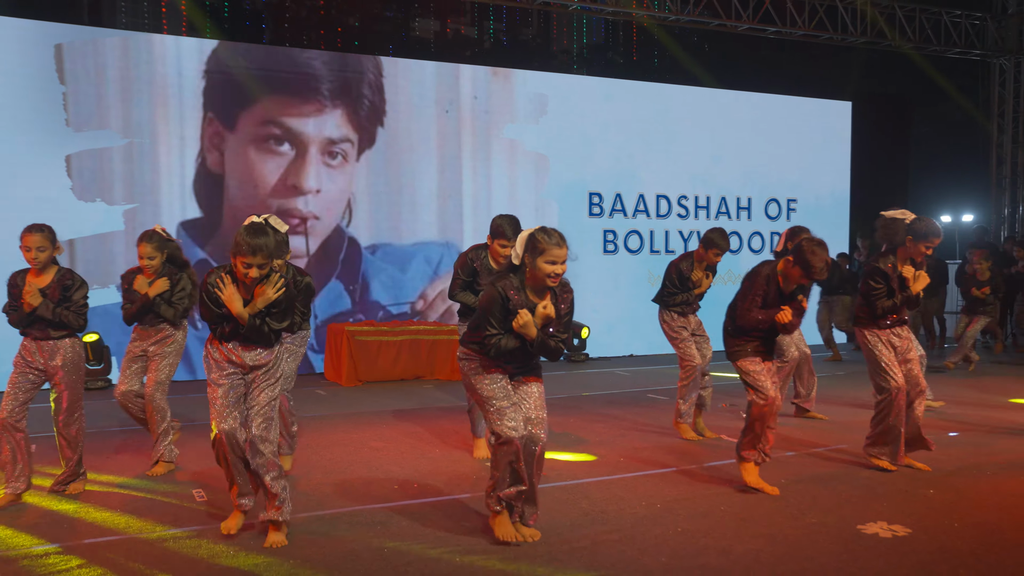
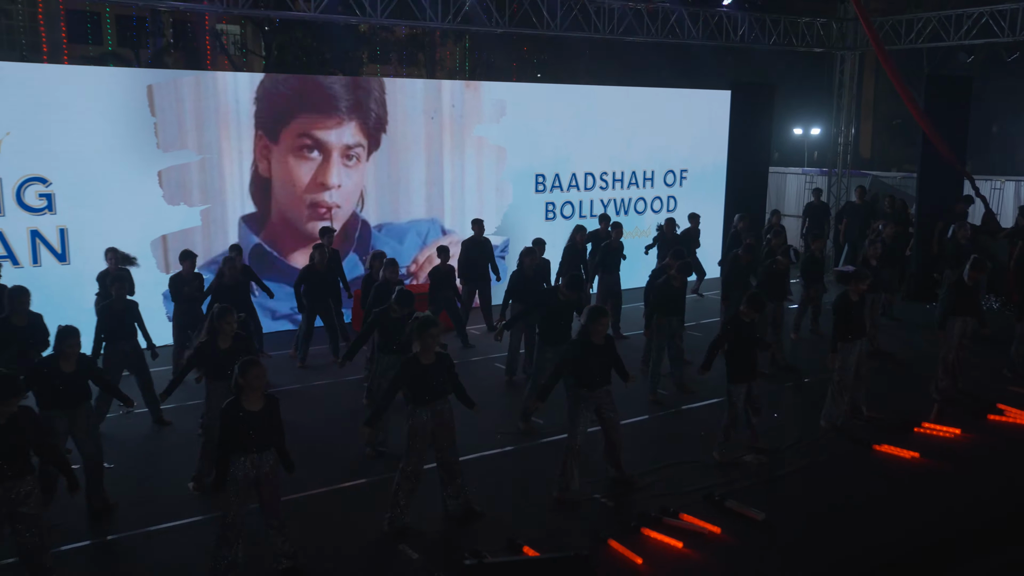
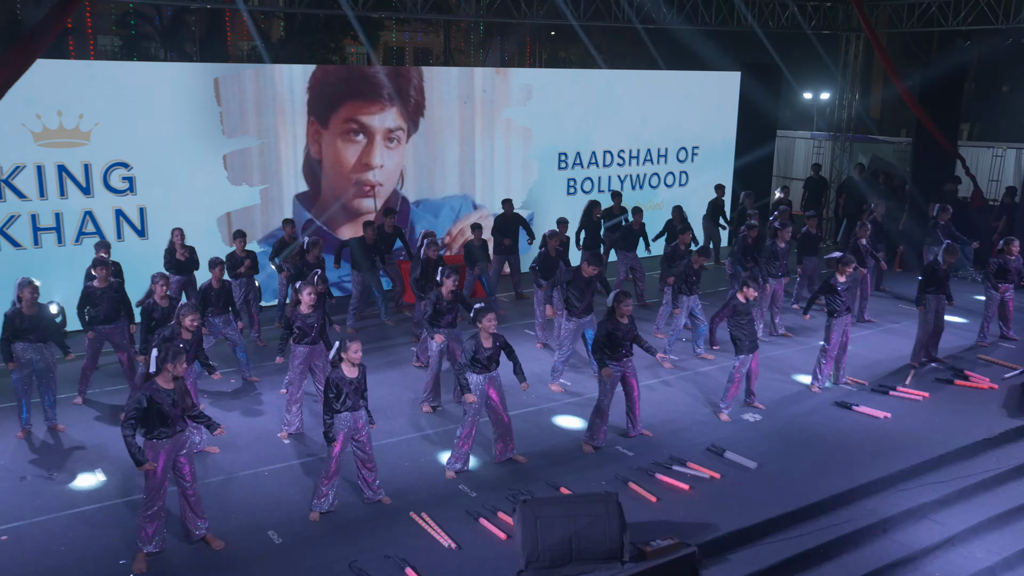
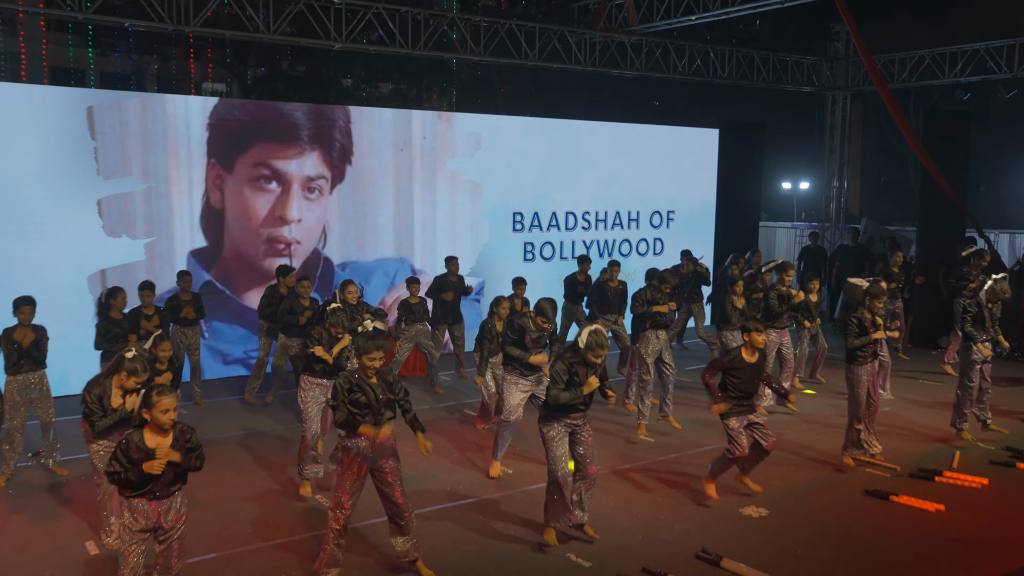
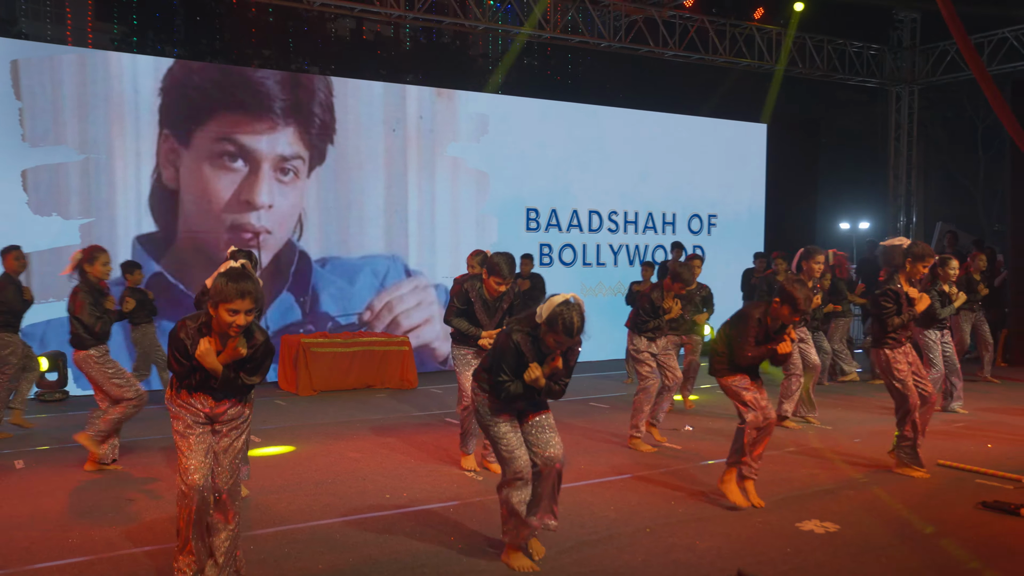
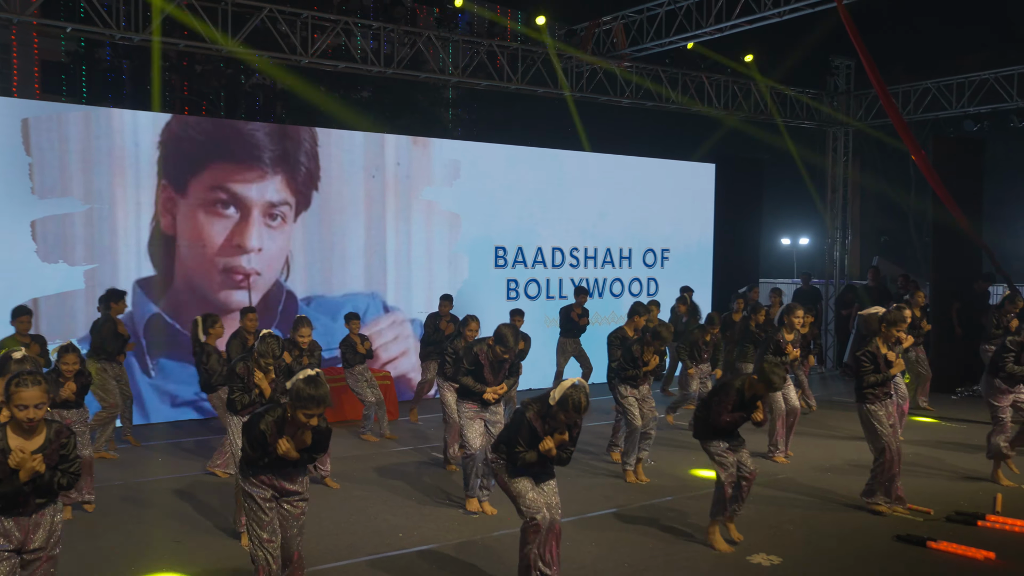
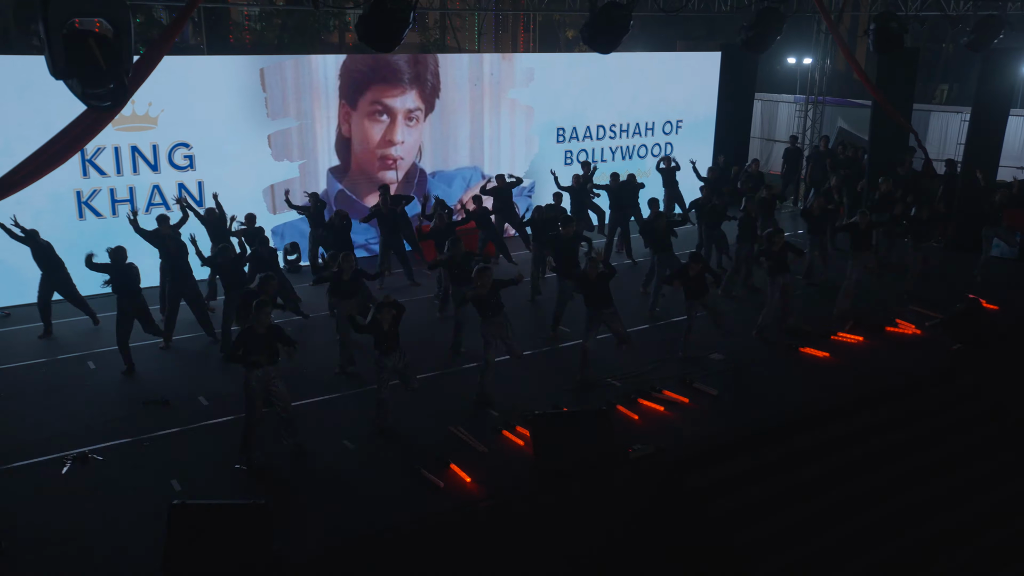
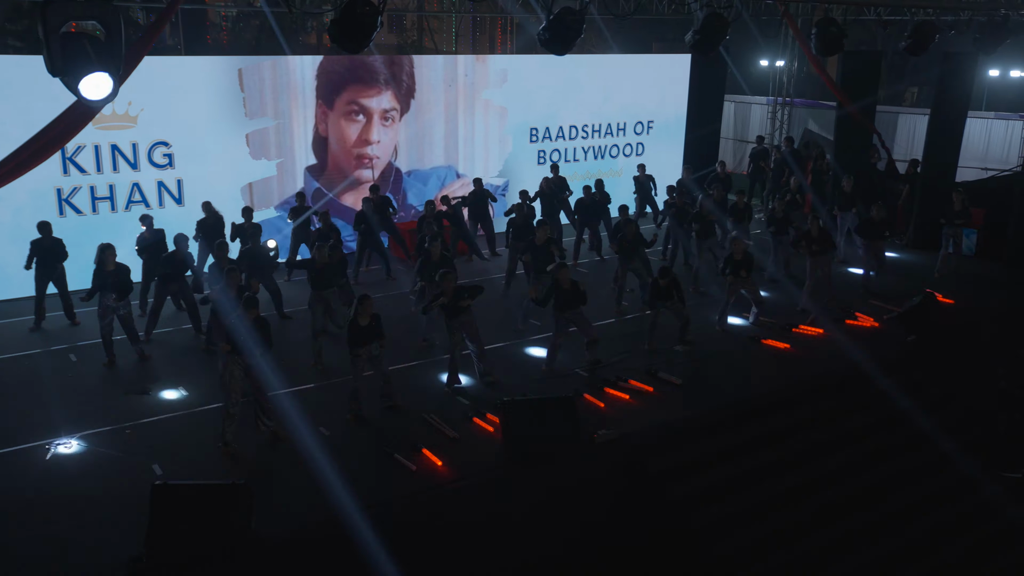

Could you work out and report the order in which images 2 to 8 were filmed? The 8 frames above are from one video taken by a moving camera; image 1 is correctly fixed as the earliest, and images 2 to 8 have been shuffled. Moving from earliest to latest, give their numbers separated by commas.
5, 6, 4, 2, 3, 7, 8
